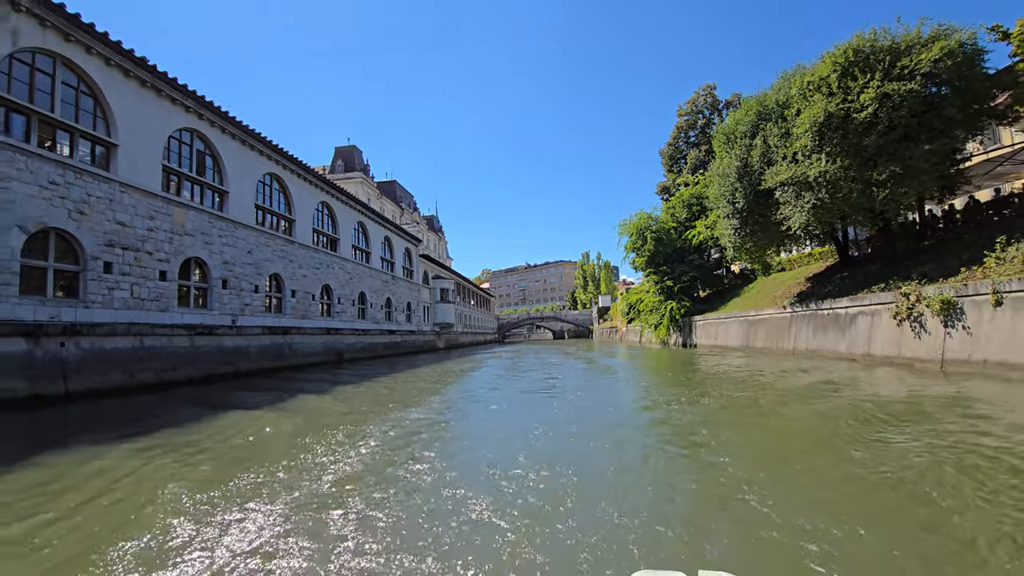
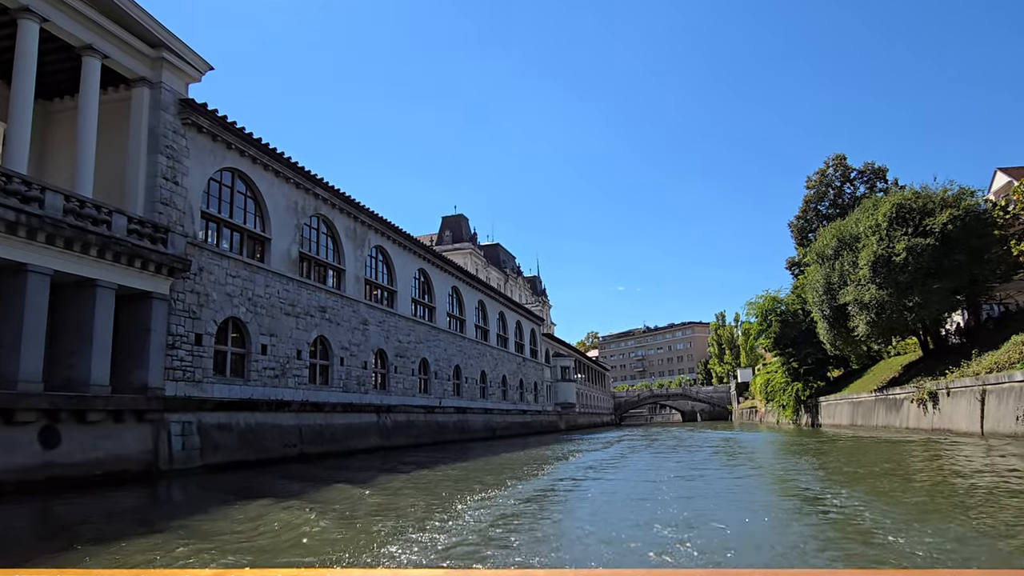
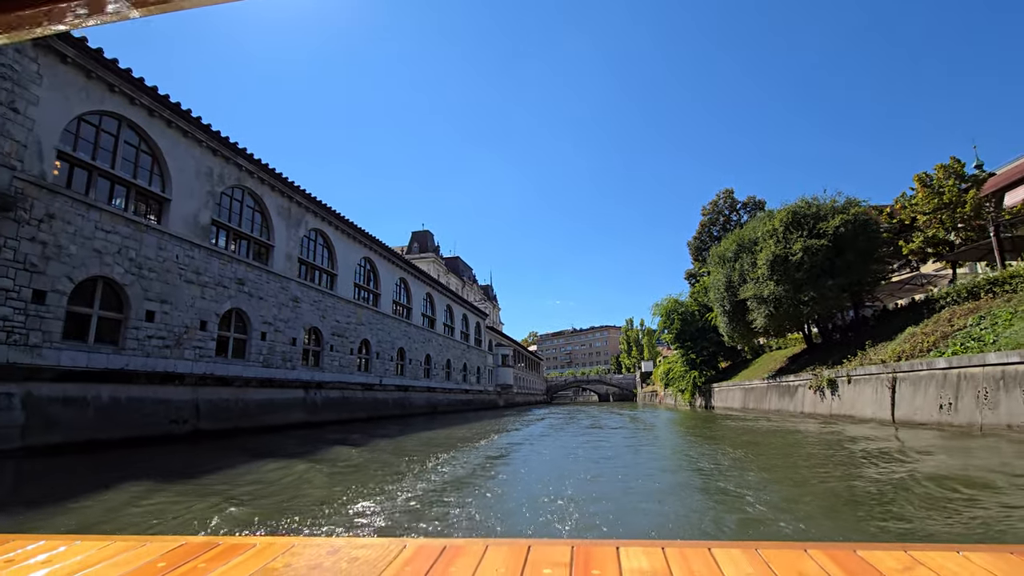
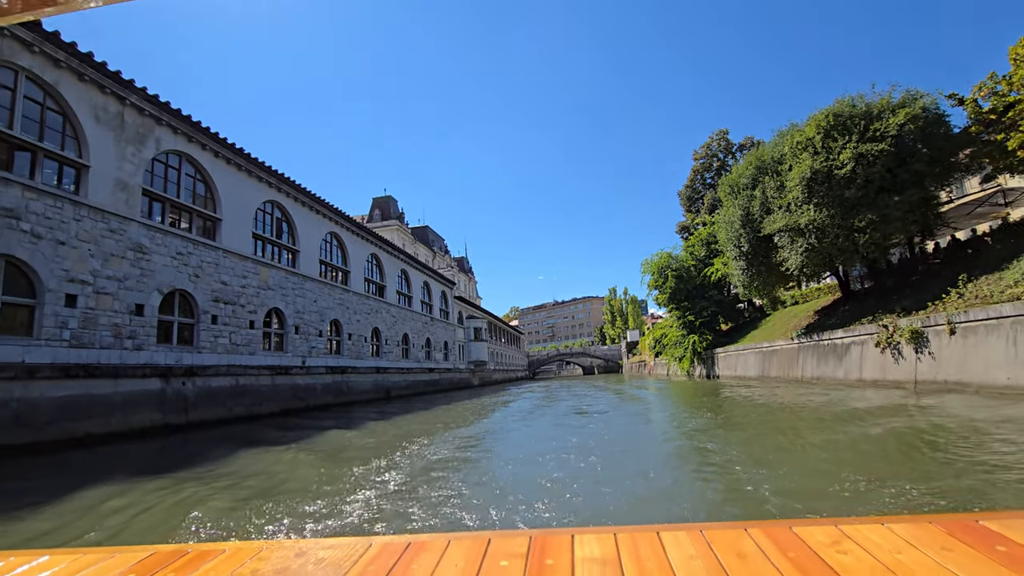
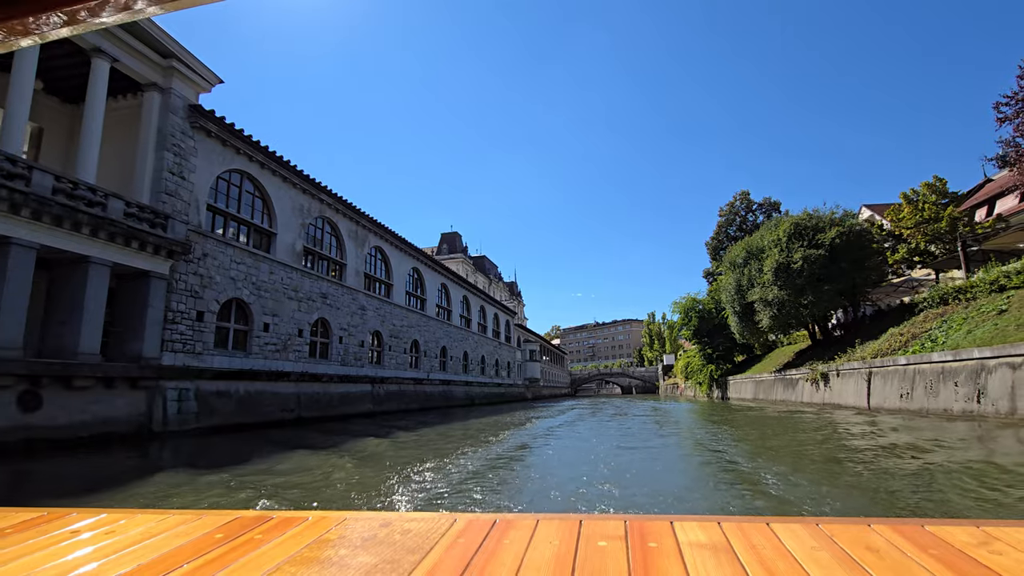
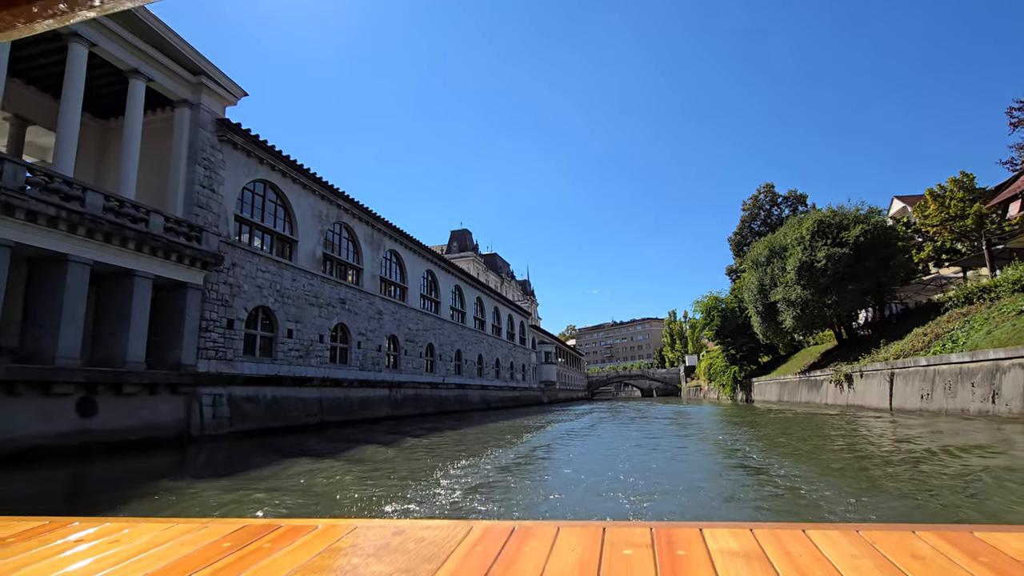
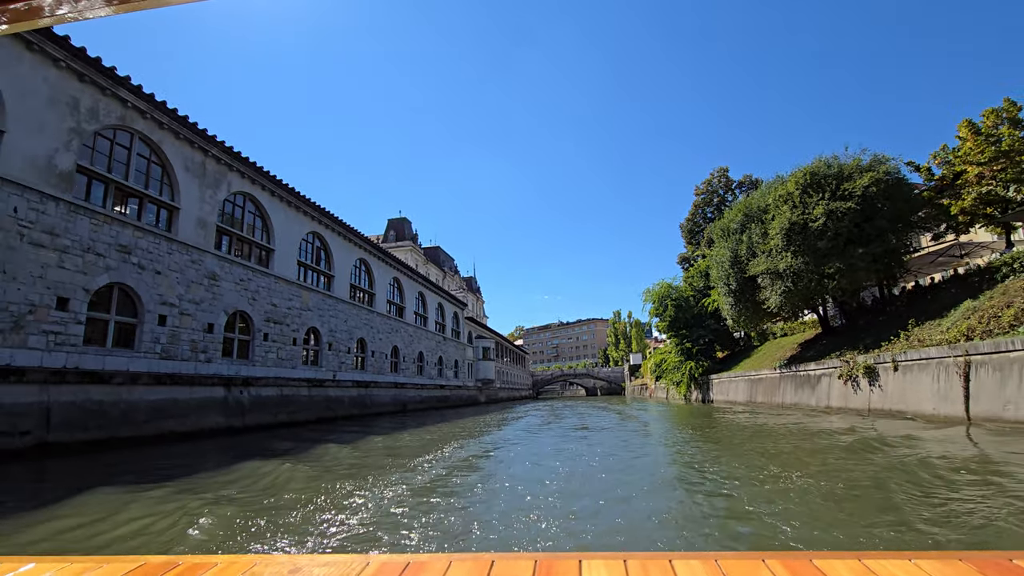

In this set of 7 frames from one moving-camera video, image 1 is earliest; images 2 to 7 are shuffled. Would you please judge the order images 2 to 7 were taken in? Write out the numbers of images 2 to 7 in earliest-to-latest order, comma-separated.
4, 7, 3, 5, 6, 2
